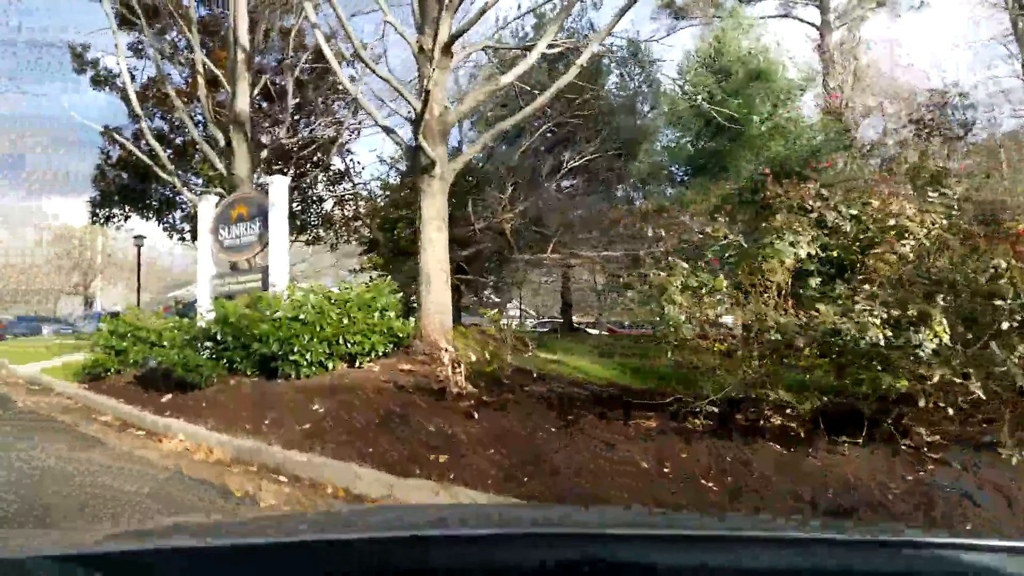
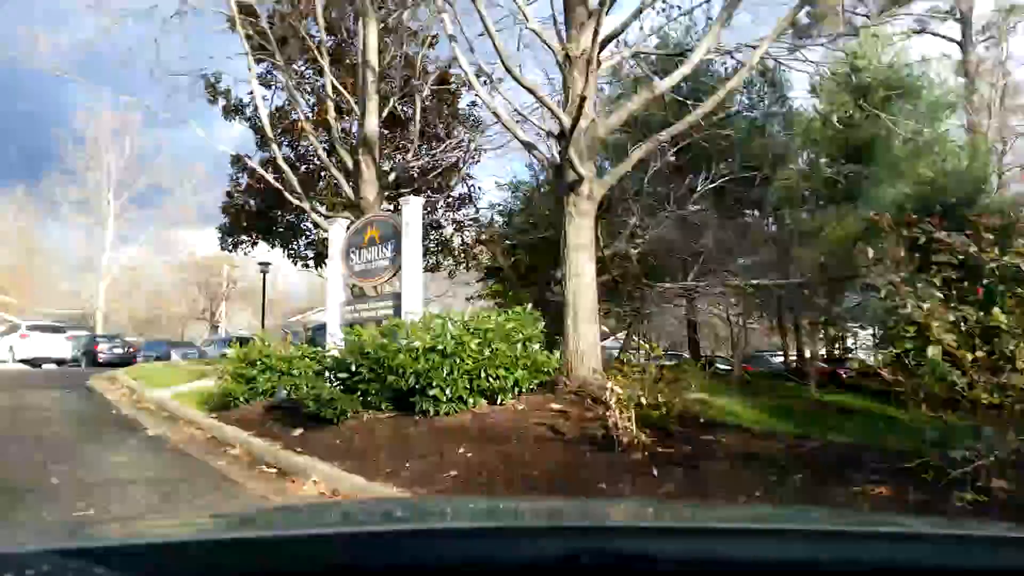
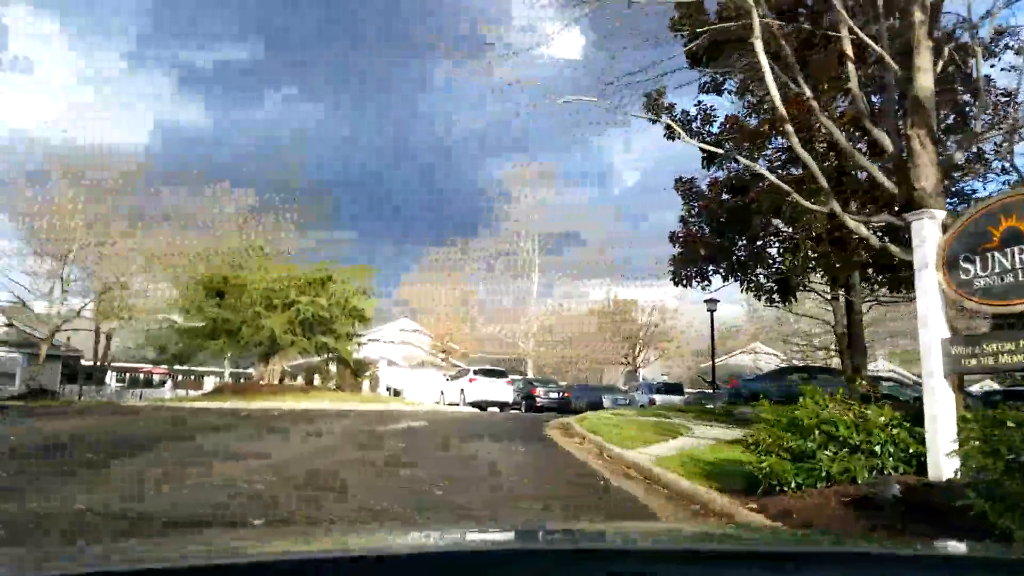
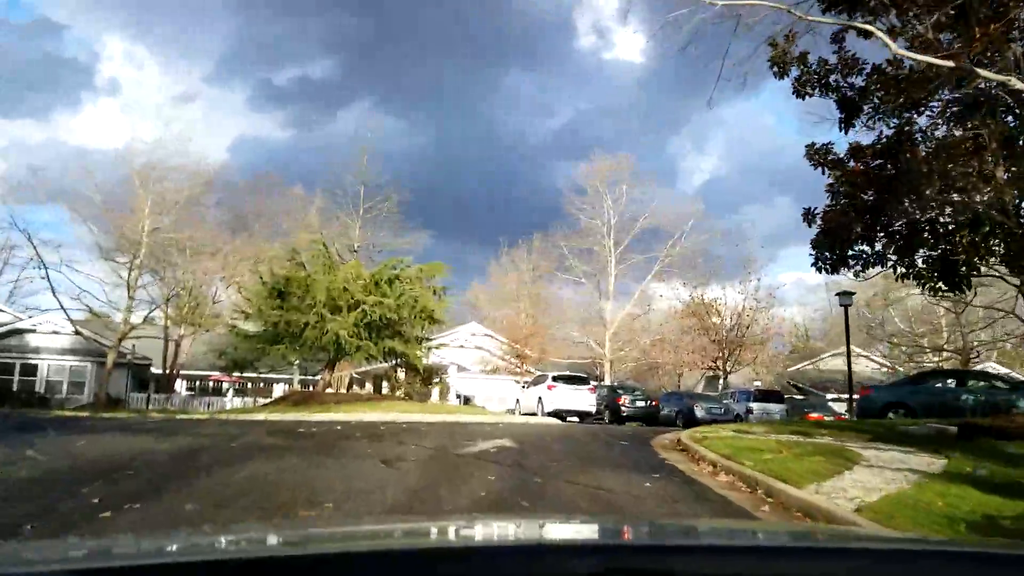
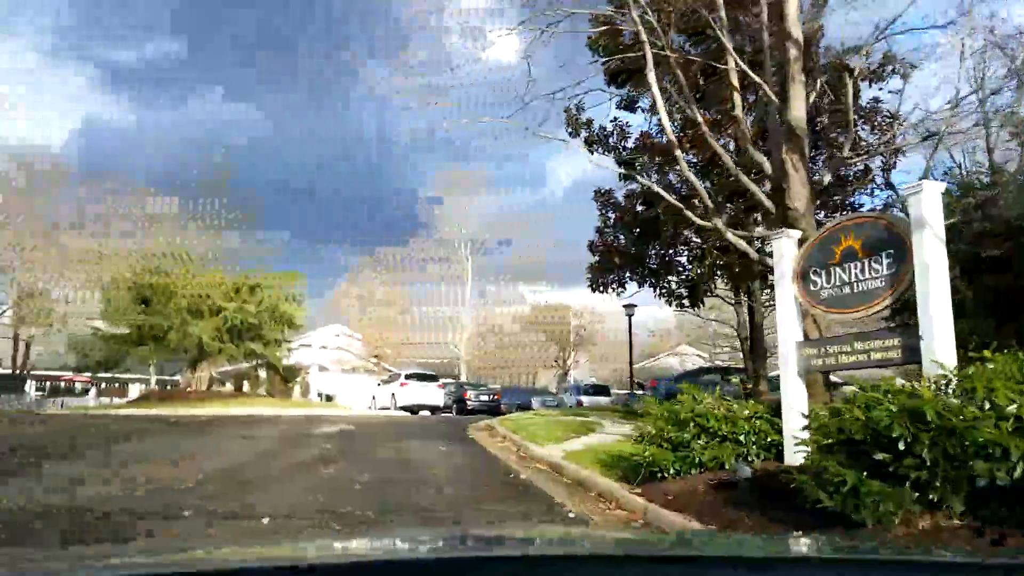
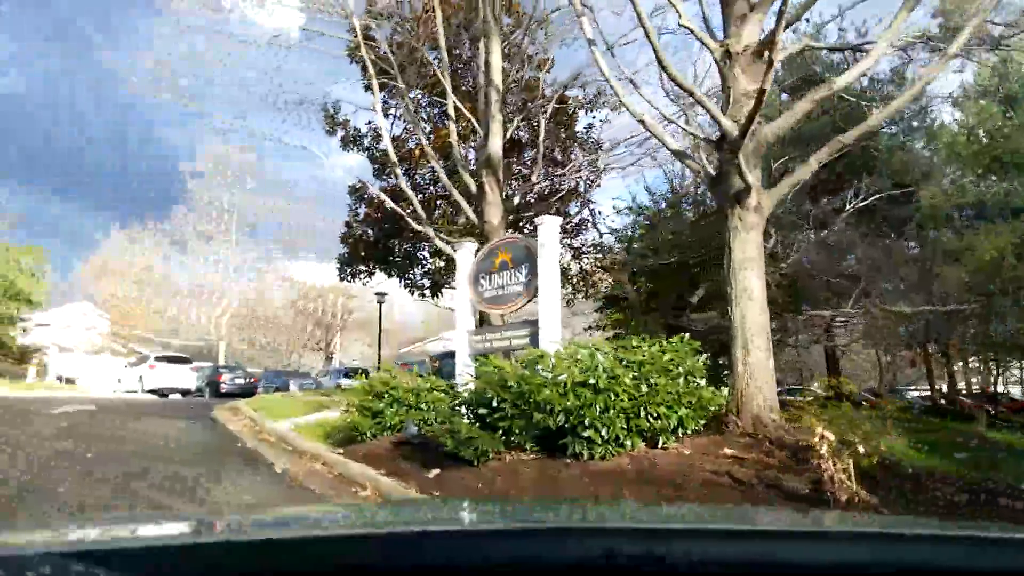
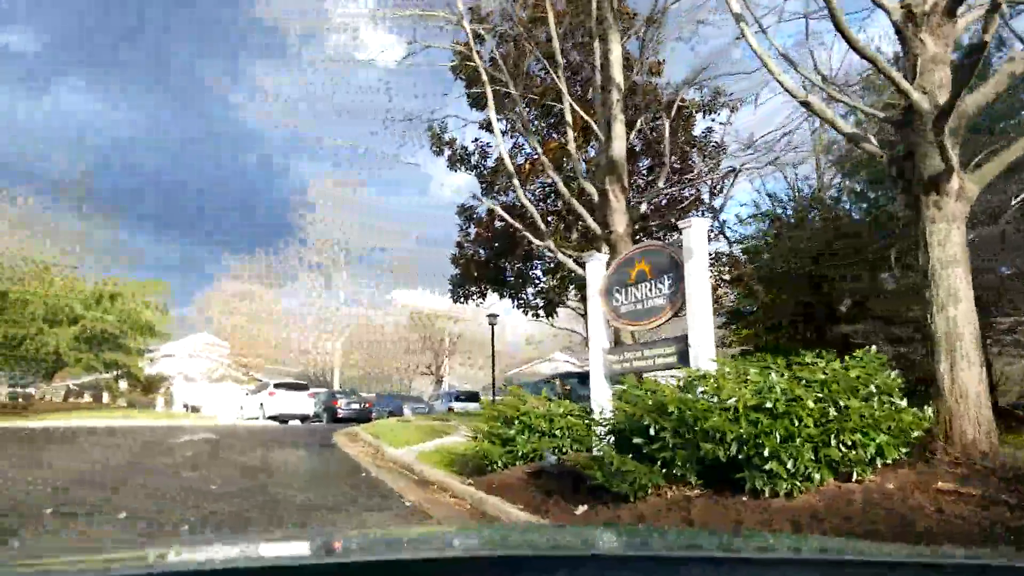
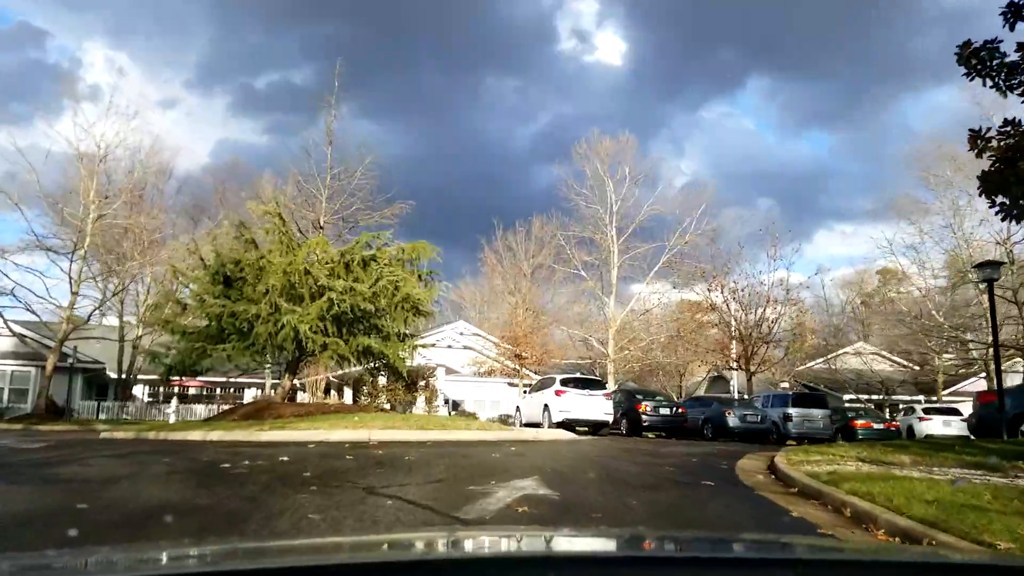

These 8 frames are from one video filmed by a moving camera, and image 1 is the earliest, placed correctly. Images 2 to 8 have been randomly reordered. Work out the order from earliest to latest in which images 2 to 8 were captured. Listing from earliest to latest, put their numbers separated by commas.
2, 6, 7, 5, 3, 4, 8
